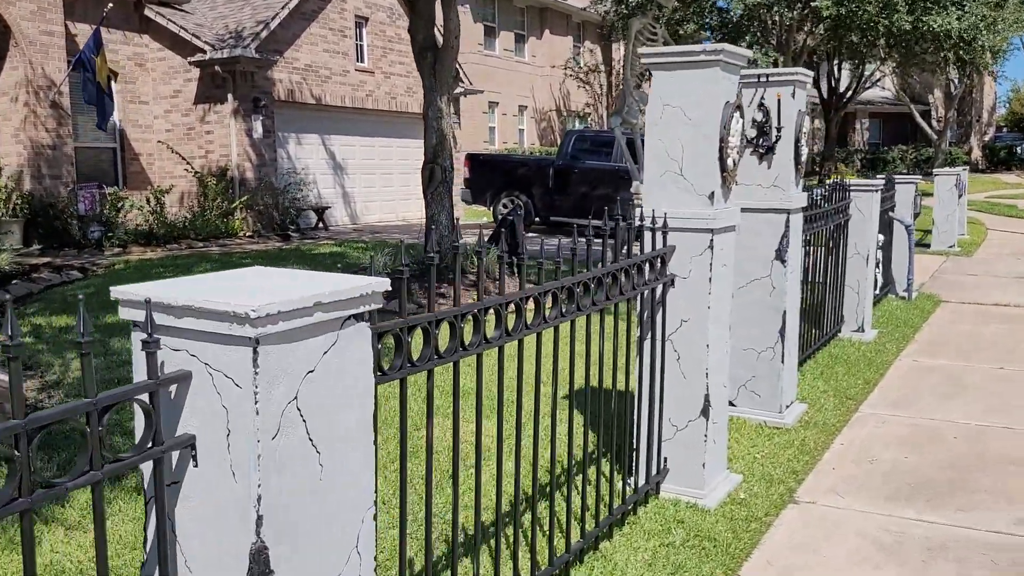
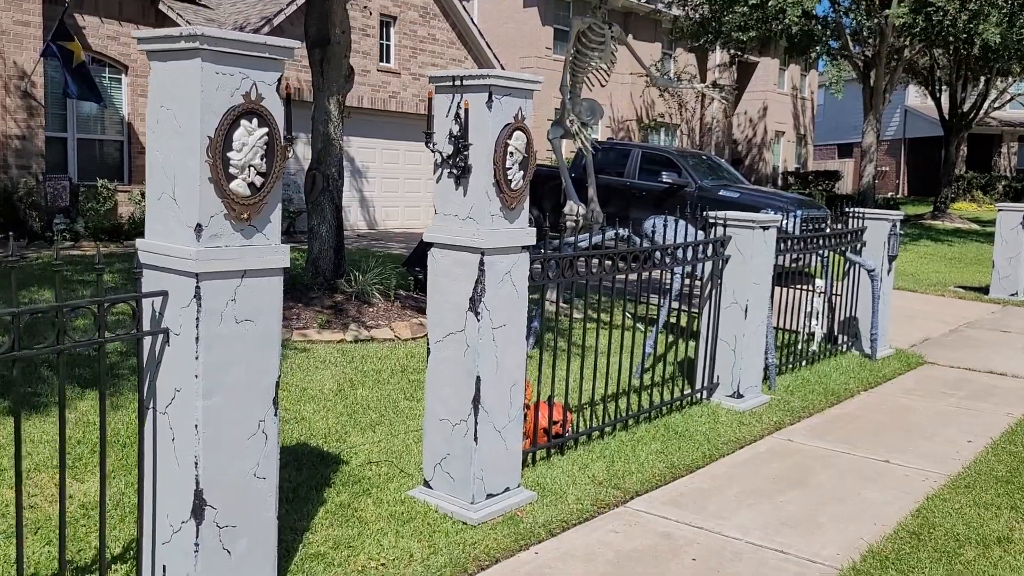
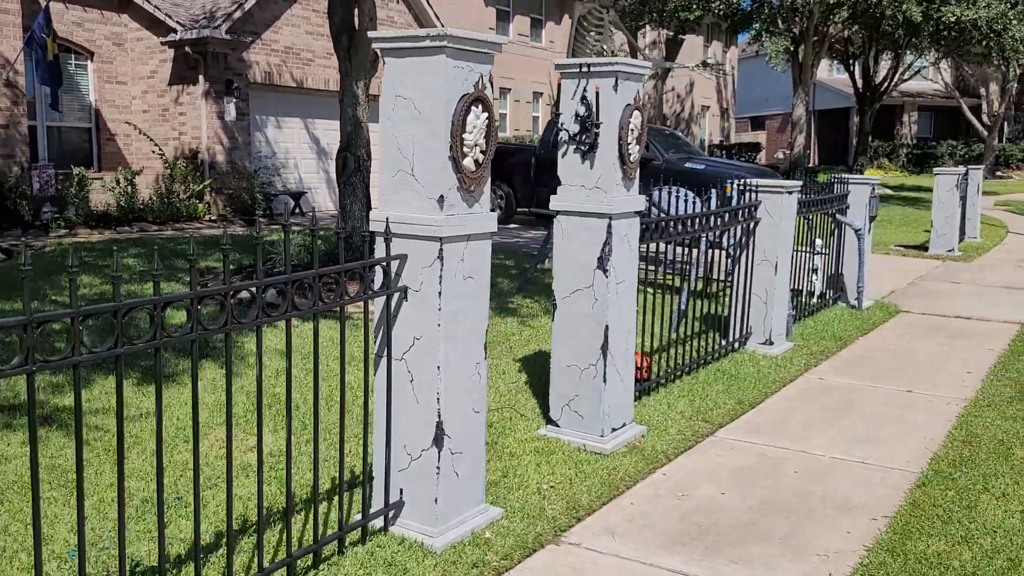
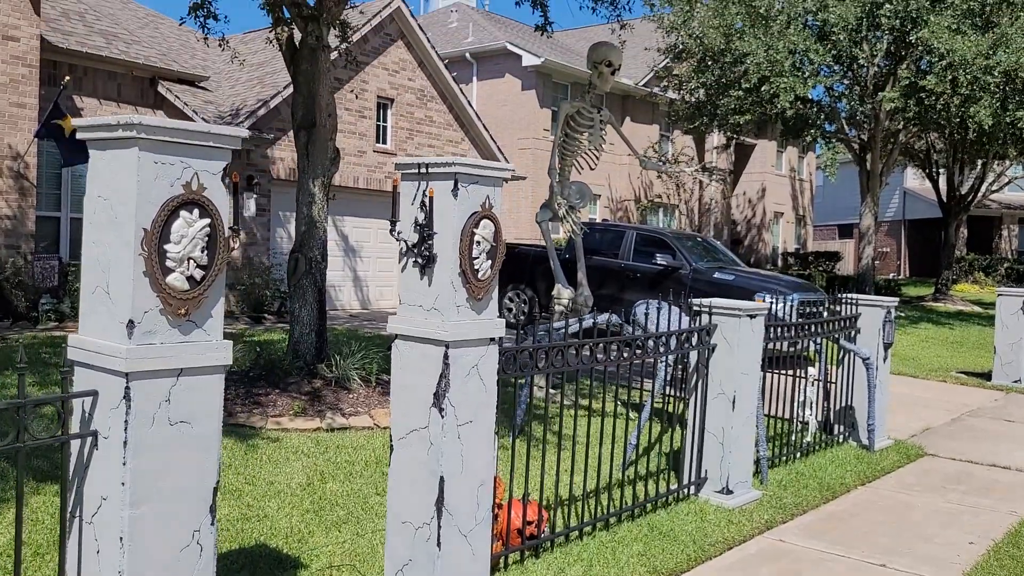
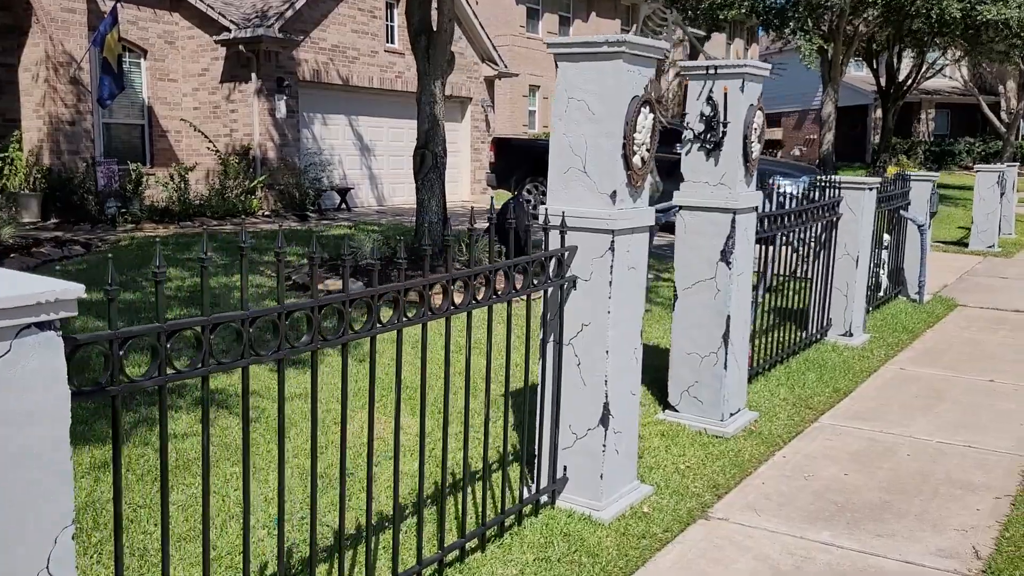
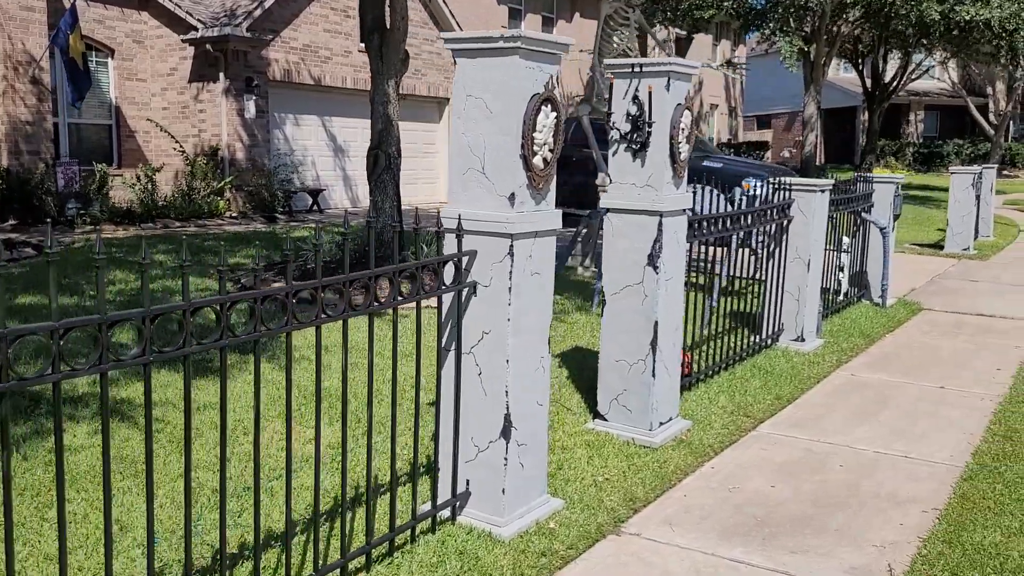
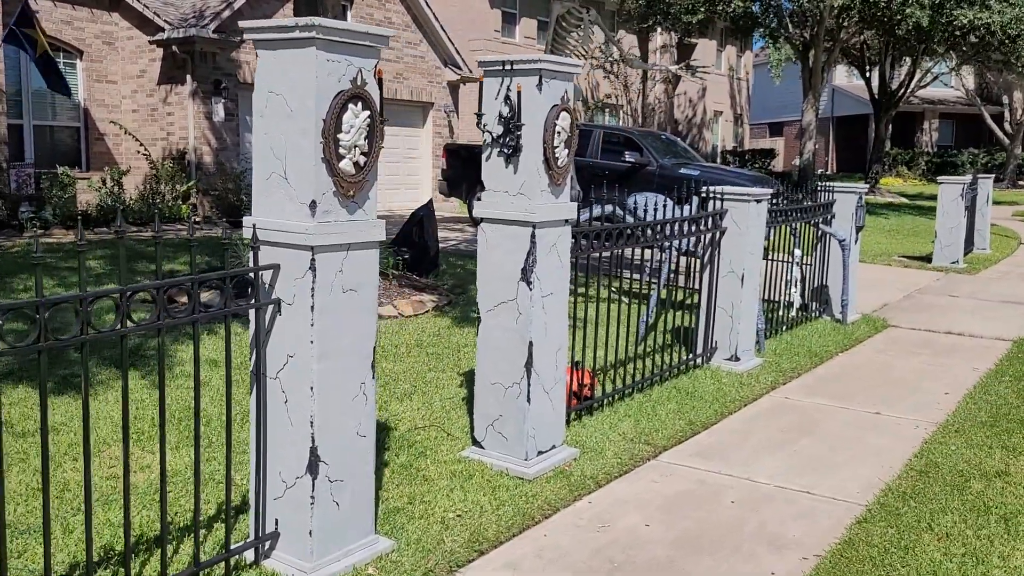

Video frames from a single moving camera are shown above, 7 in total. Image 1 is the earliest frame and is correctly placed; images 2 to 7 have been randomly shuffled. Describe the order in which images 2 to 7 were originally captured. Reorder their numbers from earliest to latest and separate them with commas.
5, 6, 3, 7, 2, 4
